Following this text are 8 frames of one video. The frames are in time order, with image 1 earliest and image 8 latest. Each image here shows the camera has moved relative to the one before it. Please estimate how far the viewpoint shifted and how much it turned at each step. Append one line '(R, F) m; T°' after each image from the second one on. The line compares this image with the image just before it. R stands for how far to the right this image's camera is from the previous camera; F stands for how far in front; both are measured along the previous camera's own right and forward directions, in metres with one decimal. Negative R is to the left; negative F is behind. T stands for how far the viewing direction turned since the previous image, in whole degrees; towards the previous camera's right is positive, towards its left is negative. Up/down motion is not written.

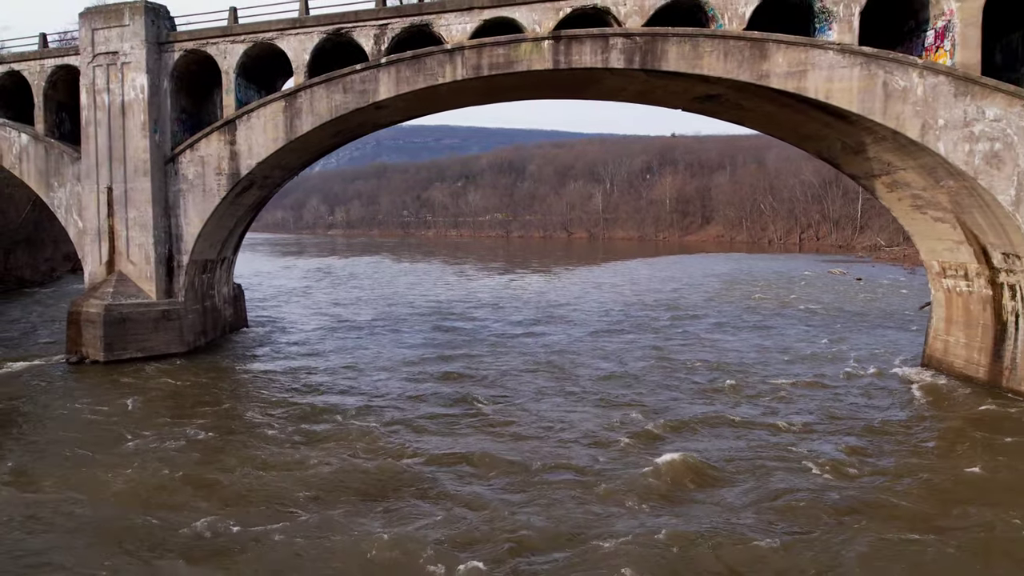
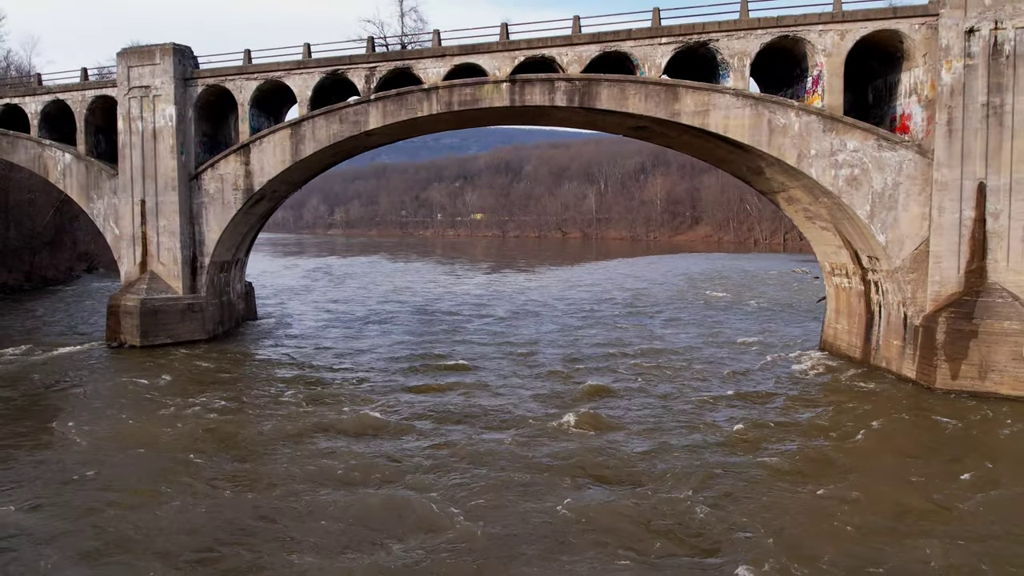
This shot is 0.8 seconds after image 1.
(+0.6, -2.7) m; 0°
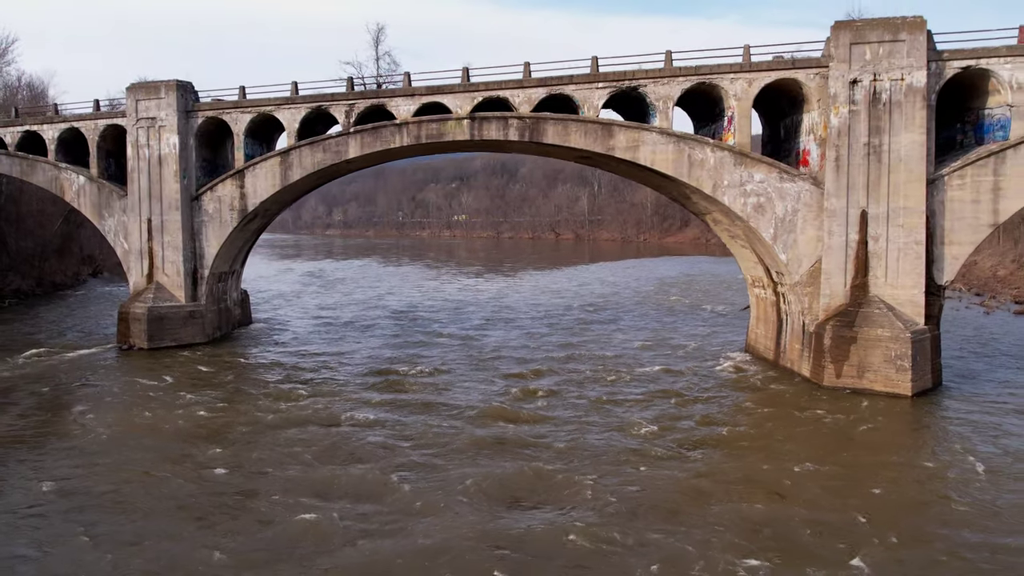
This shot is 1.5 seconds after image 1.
(+0.7, -2.2) m; 0°
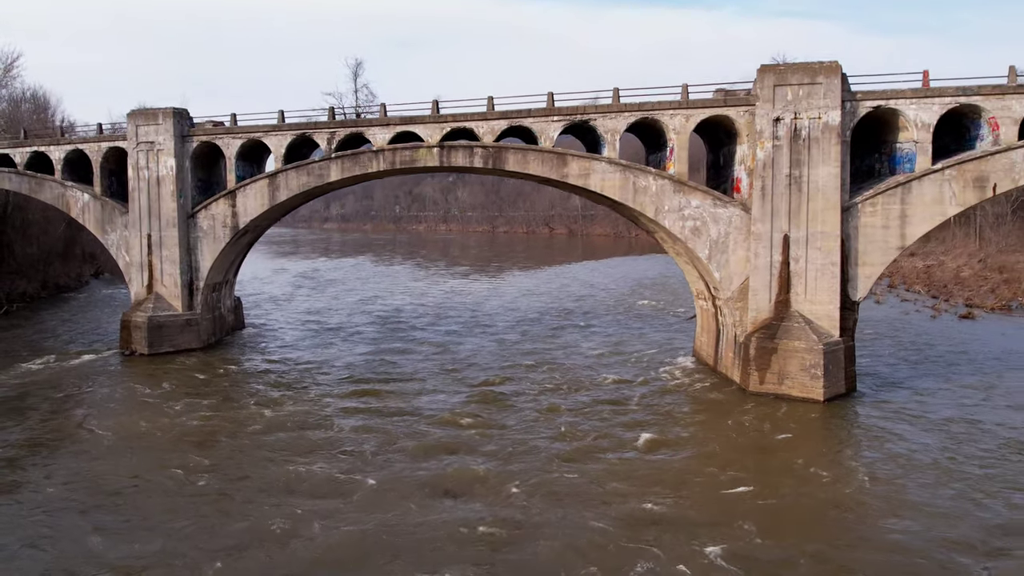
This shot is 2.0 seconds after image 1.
(+0.7, -1.8) m; 0°
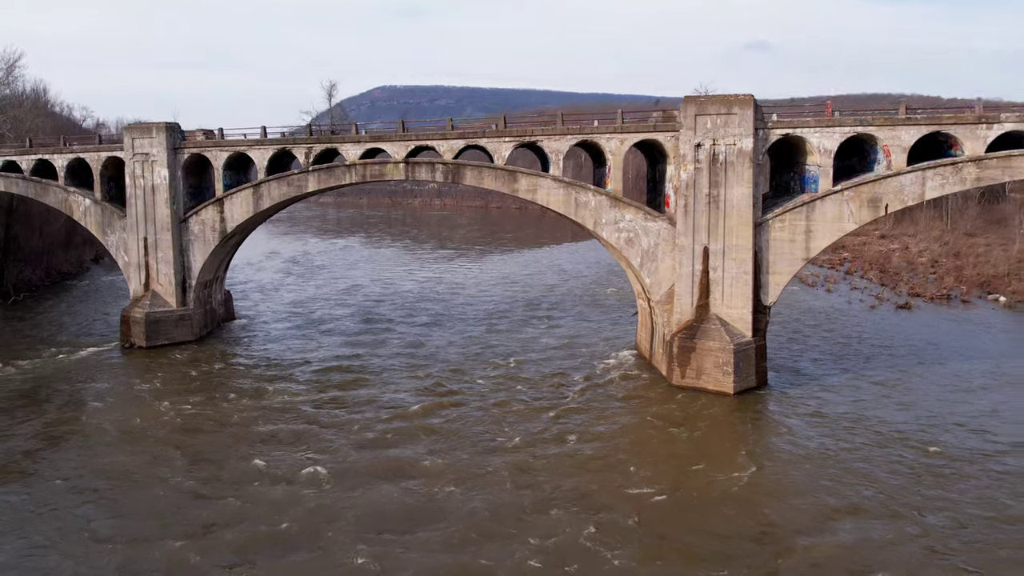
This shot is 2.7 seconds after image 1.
(+0.9, -2.2) m; 0°
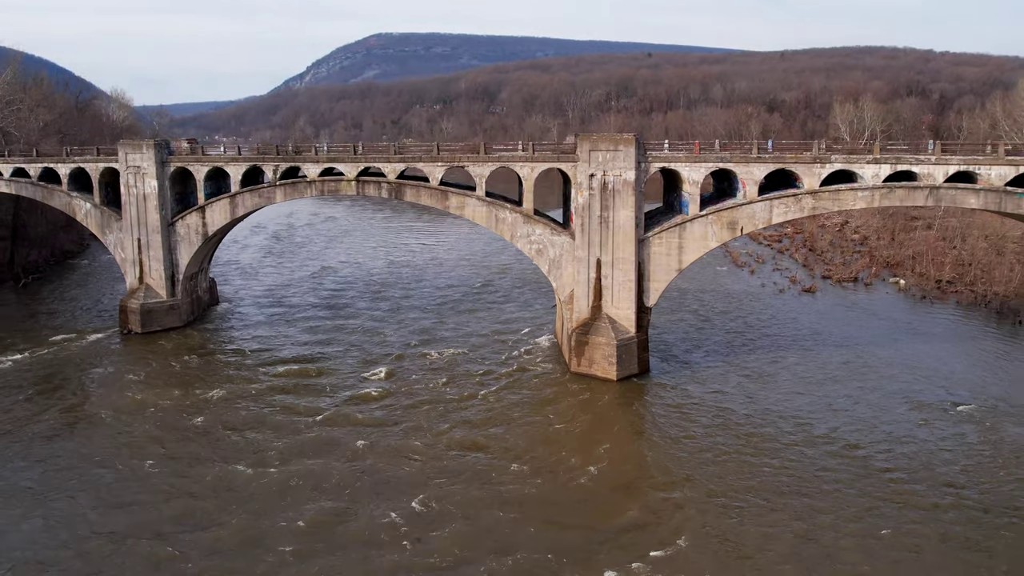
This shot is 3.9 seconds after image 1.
(+1.7, -4.0) m; 0°
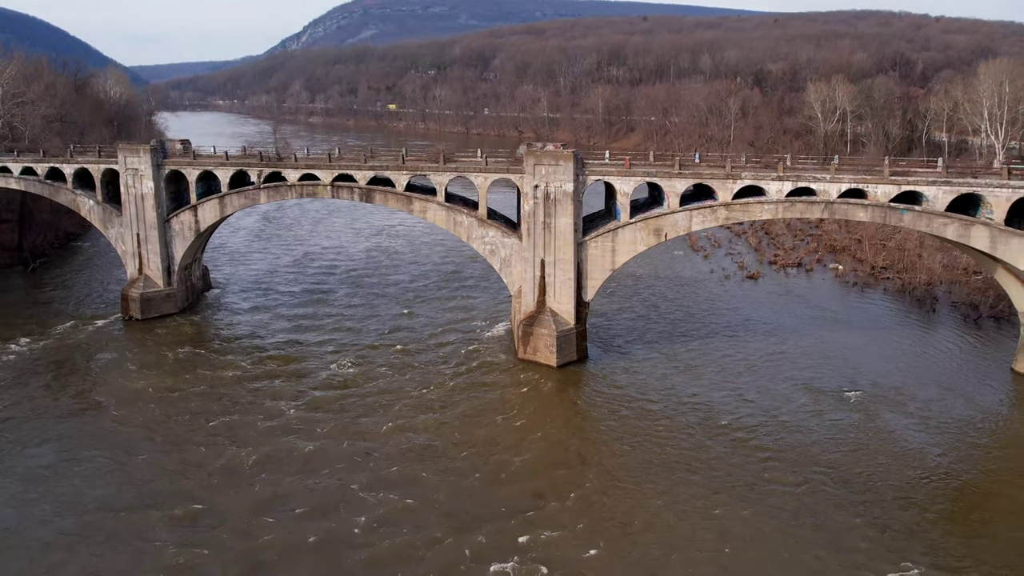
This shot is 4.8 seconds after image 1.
(+1.2, -3.1) m; 0°
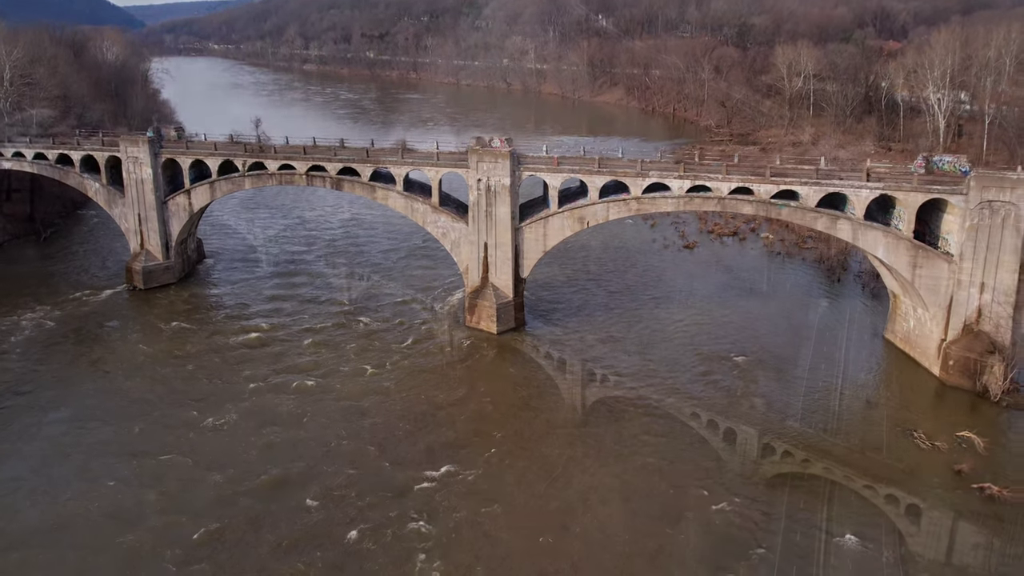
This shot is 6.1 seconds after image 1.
(+1.7, -4.4) m; 0°
